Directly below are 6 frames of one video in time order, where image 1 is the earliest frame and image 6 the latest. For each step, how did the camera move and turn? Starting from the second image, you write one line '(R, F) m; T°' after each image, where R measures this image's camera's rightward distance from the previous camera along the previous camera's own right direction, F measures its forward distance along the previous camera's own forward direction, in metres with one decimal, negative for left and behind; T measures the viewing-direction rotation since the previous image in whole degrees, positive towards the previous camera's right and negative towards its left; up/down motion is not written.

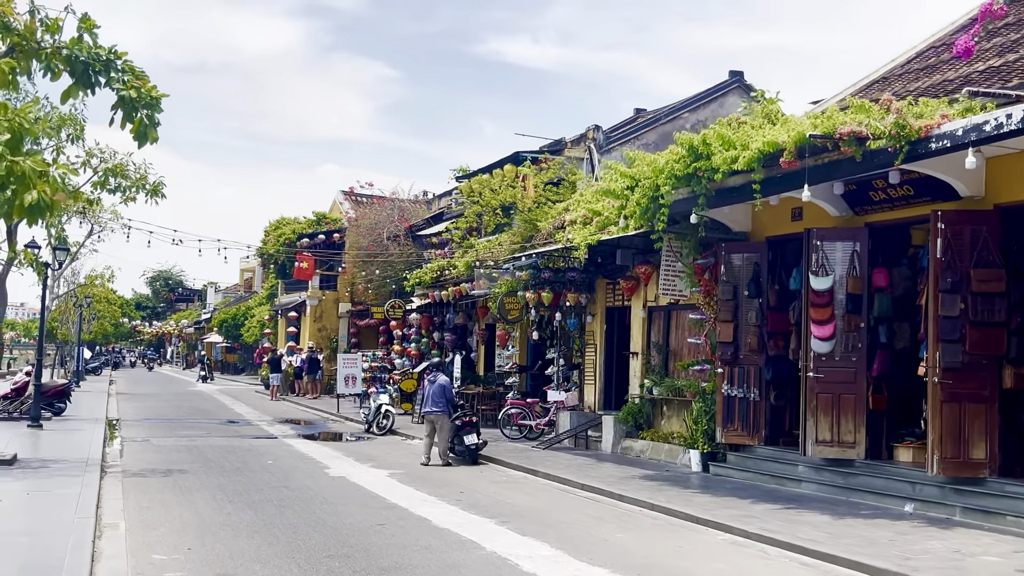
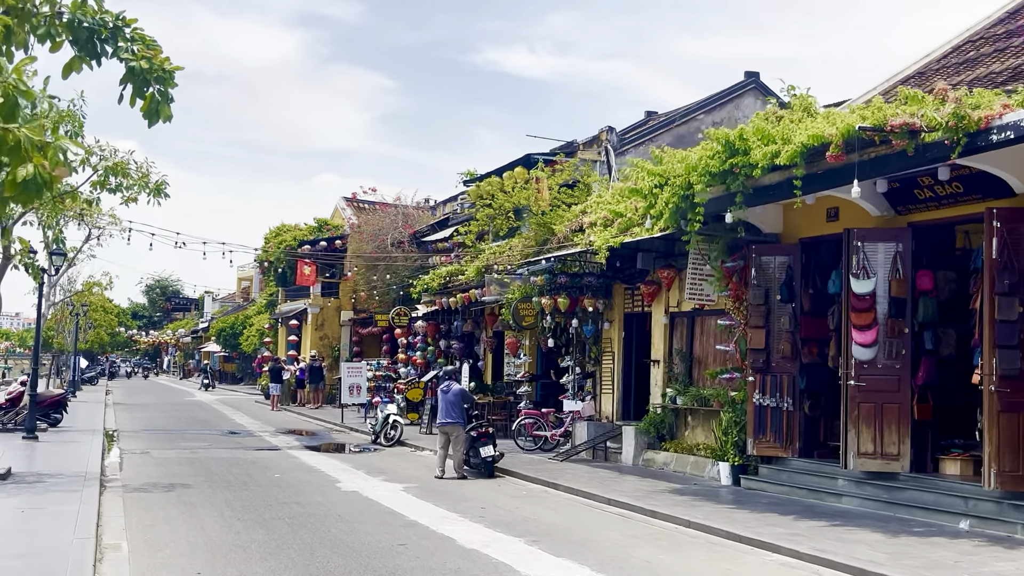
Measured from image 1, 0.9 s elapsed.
(-0.3, +0.7) m; 0°
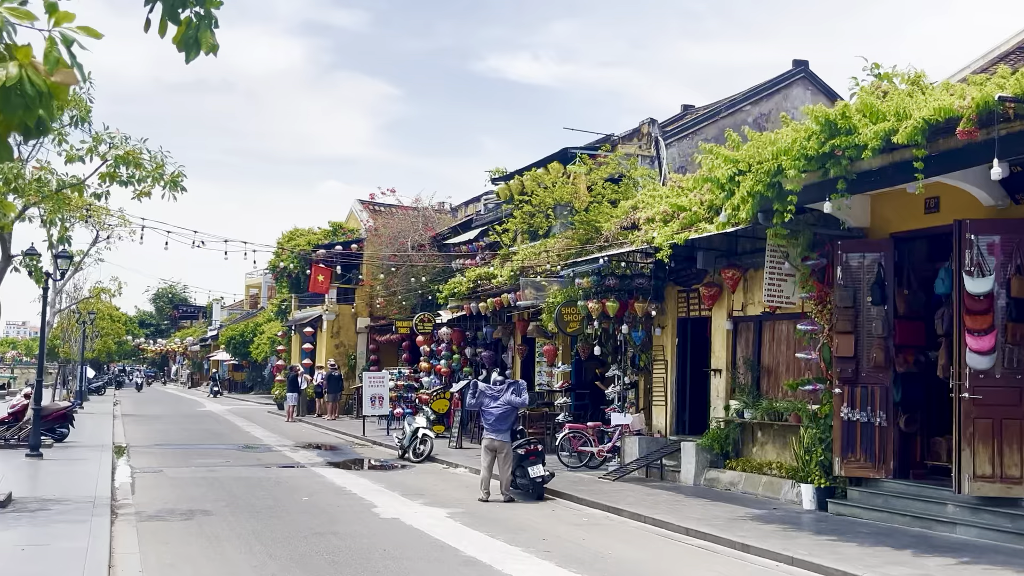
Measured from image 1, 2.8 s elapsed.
(-0.6, +1.5) m; 0°
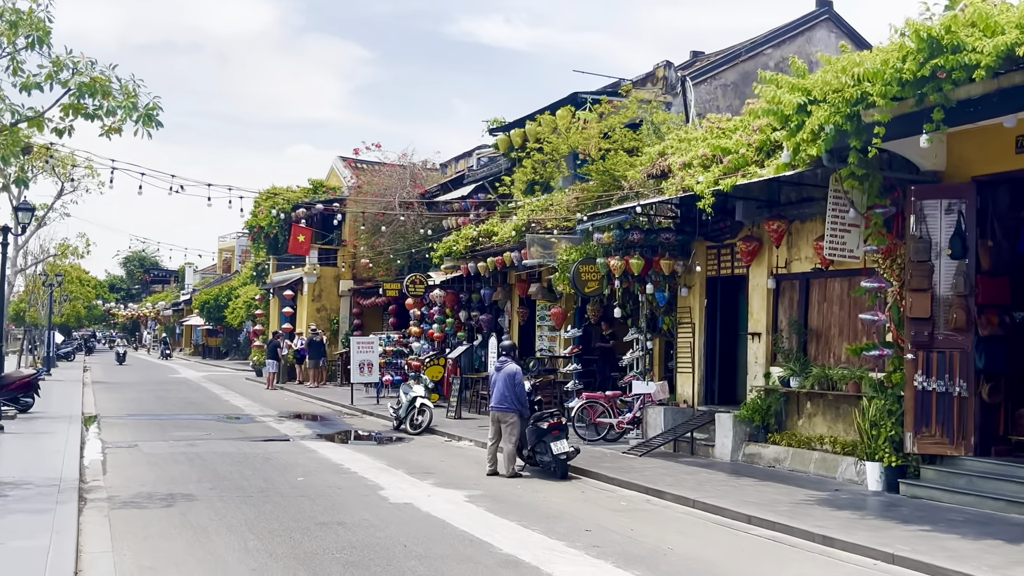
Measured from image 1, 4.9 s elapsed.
(-0.5, +1.6) m; +1°
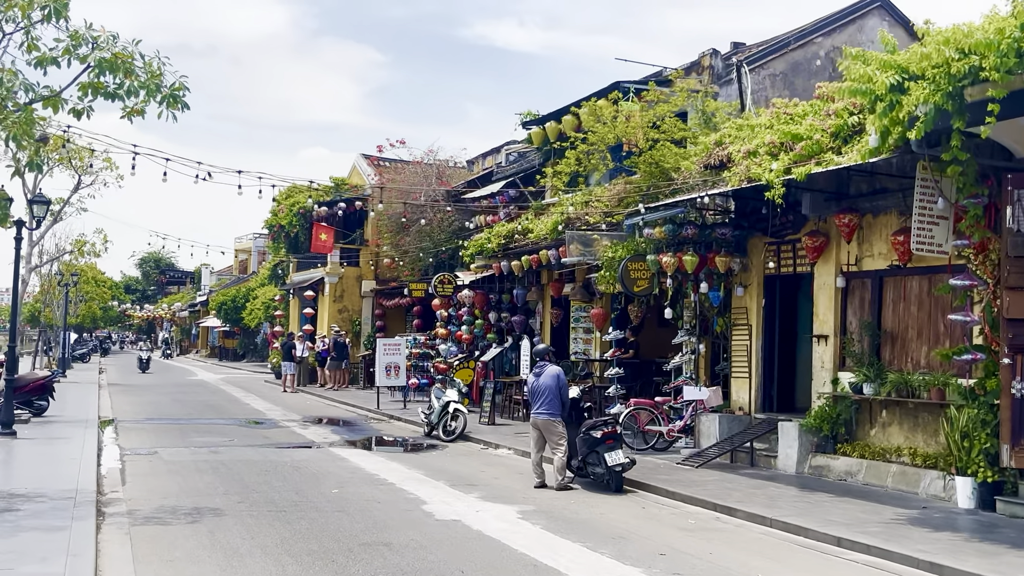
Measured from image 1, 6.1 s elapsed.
(-0.4, +0.9) m; -1°
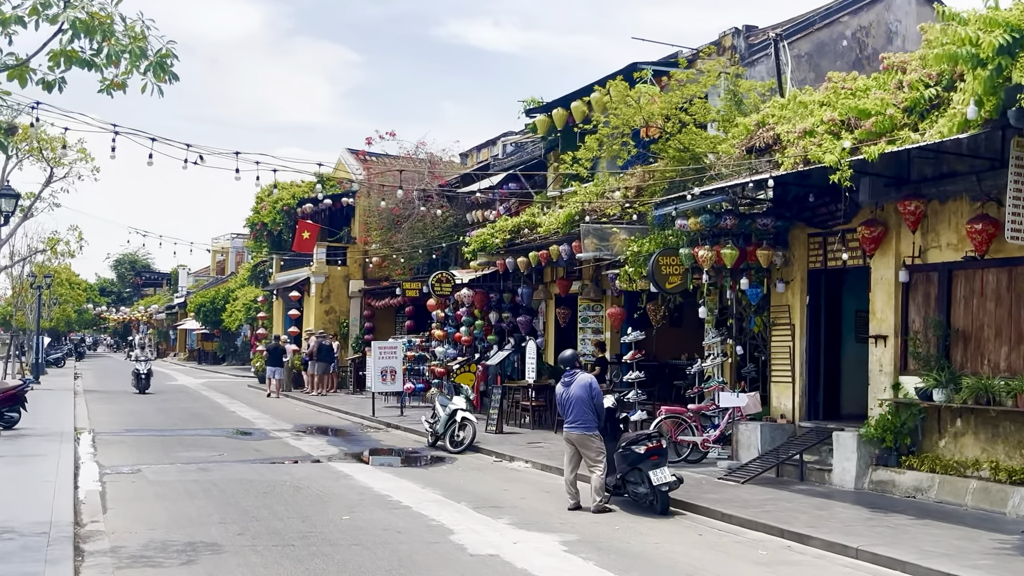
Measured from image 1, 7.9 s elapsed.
(-0.5, +1.3) m; +1°
